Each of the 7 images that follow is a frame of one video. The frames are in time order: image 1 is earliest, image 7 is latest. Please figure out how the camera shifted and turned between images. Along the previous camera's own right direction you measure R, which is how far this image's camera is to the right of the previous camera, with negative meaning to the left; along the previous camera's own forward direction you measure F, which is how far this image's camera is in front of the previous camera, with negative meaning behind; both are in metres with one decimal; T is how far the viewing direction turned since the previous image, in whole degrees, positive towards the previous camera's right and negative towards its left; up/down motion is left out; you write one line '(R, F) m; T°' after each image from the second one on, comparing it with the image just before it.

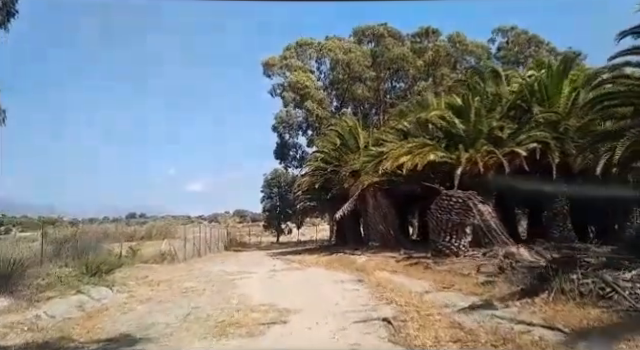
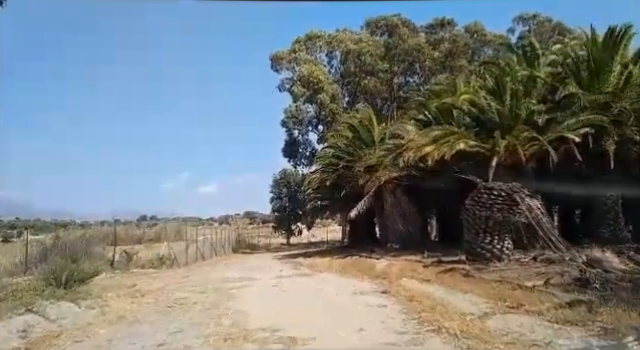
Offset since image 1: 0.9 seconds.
(-0.1, +2.3) m; -1°
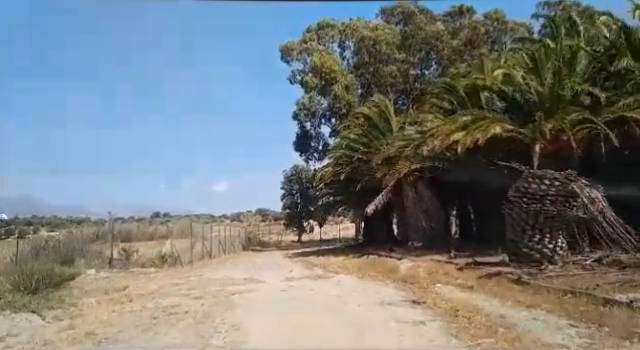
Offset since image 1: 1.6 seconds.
(-0.1, +1.9) m; -2°
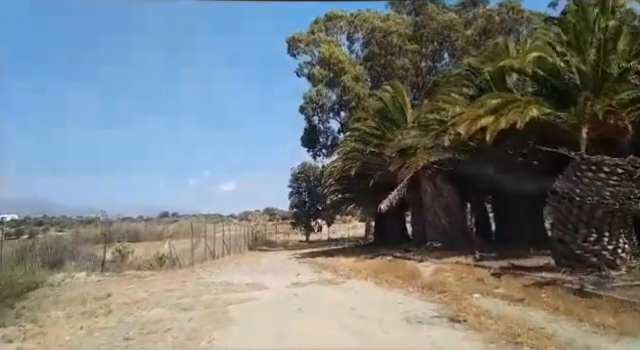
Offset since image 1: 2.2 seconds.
(-0.1, +1.7) m; -1°
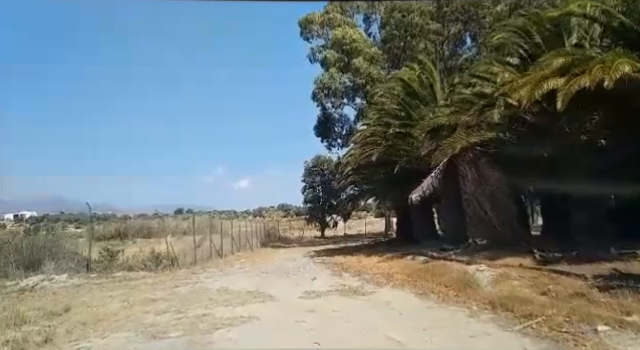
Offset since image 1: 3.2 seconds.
(-0.2, +2.9) m; -2°
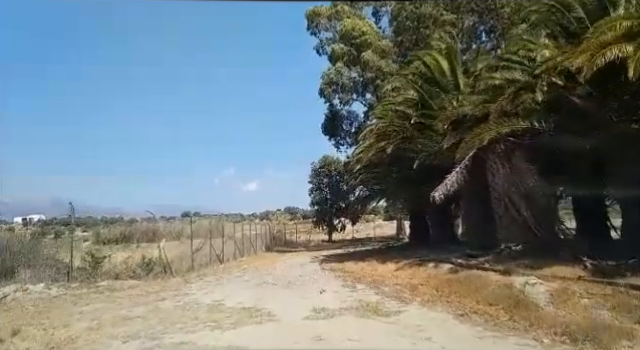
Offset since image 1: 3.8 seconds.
(-0.1, +1.8) m; -1°
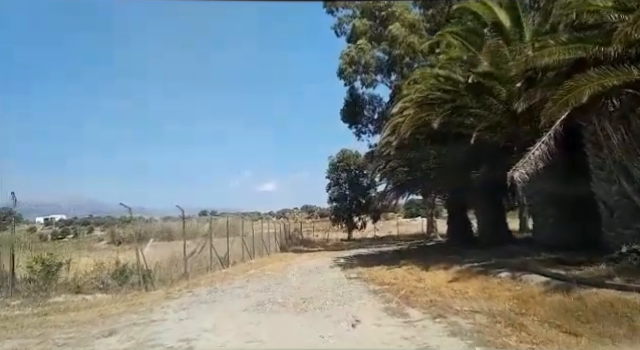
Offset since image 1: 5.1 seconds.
(-0.2, +3.9) m; -2°
